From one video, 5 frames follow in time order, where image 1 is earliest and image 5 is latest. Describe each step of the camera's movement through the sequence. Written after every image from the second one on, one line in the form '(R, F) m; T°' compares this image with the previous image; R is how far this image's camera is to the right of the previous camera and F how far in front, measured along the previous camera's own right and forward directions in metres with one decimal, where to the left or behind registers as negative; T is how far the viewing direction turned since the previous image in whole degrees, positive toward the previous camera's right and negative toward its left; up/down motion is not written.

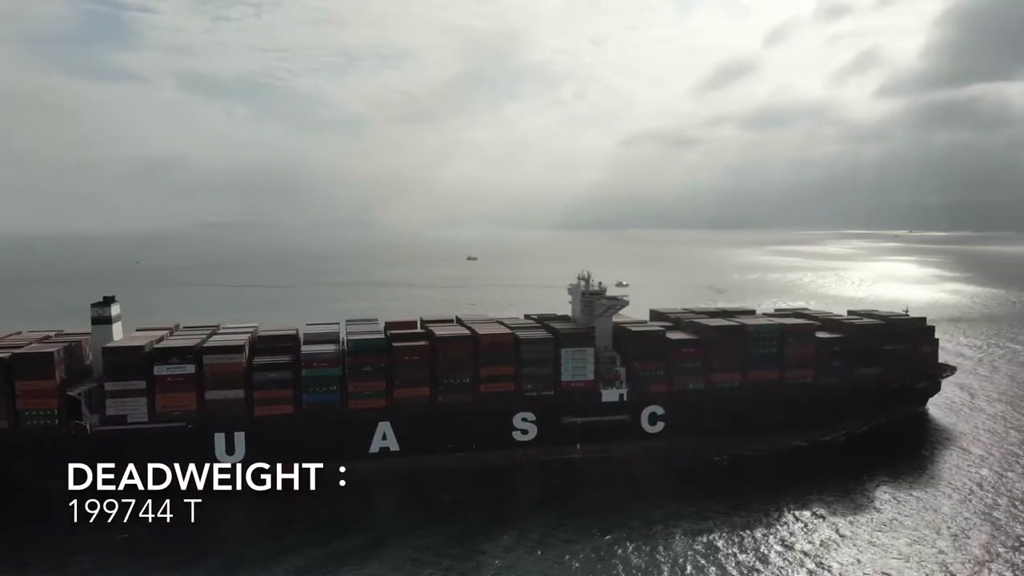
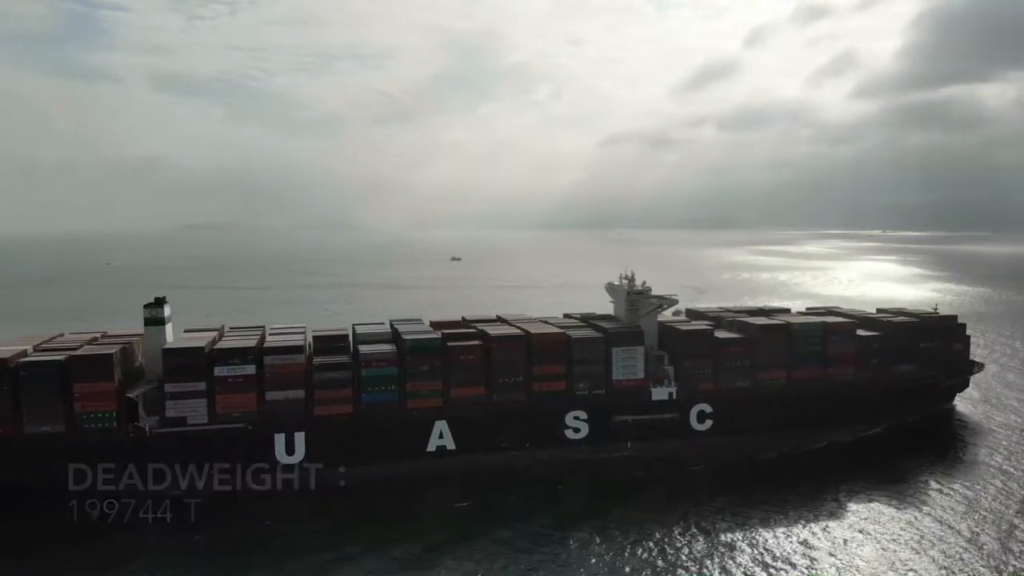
(-2.9, 0.0) m; +1°
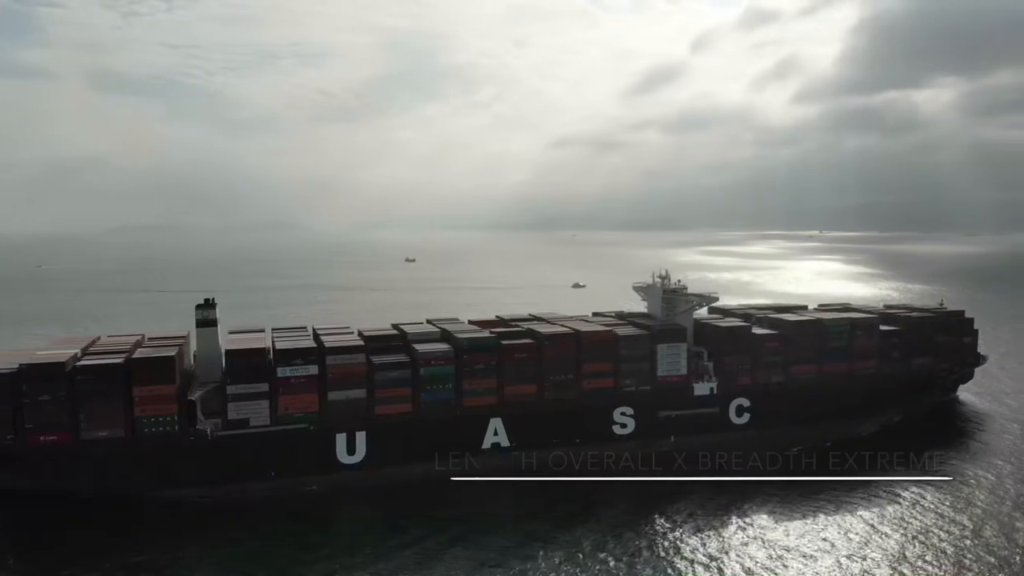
(-3.8, -0.3) m; +3°
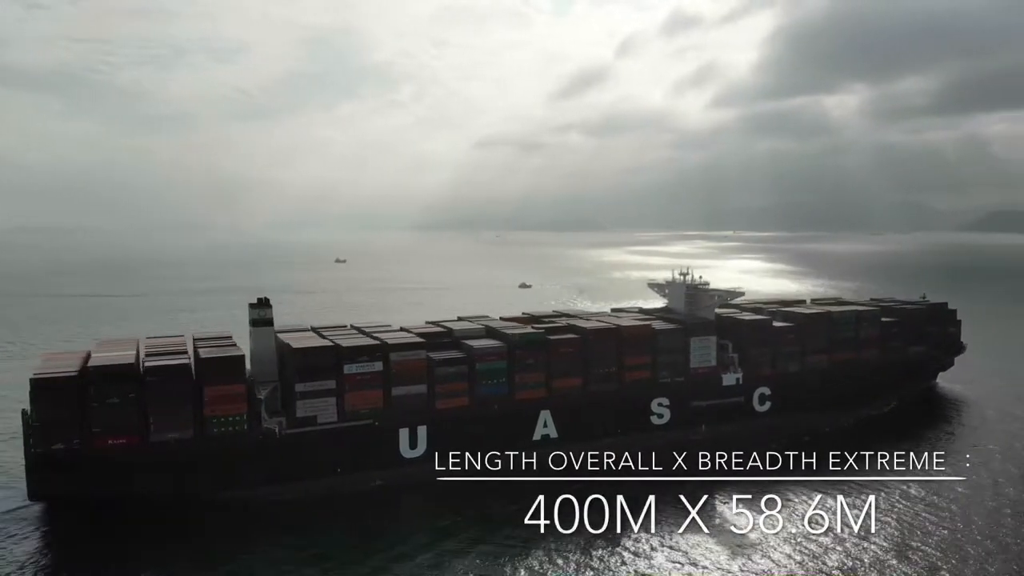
(-4.5, -0.7) m; +5°
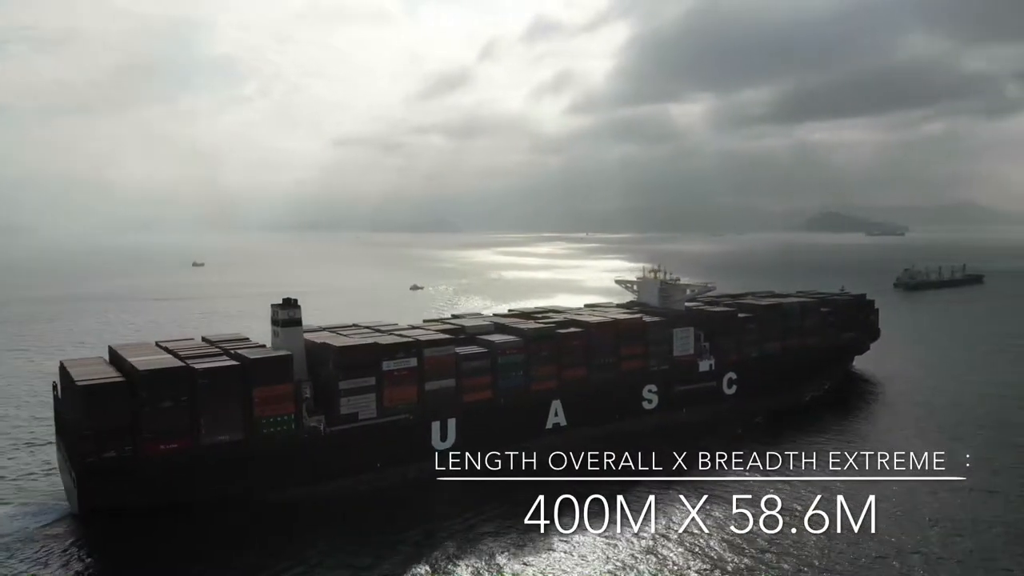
(-5.6, -1.3) m; +9°
